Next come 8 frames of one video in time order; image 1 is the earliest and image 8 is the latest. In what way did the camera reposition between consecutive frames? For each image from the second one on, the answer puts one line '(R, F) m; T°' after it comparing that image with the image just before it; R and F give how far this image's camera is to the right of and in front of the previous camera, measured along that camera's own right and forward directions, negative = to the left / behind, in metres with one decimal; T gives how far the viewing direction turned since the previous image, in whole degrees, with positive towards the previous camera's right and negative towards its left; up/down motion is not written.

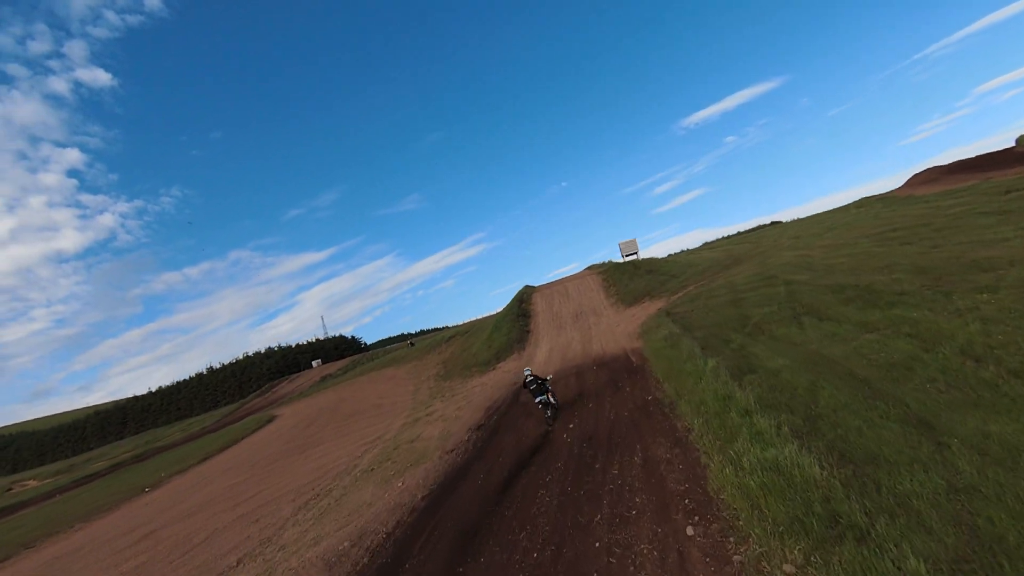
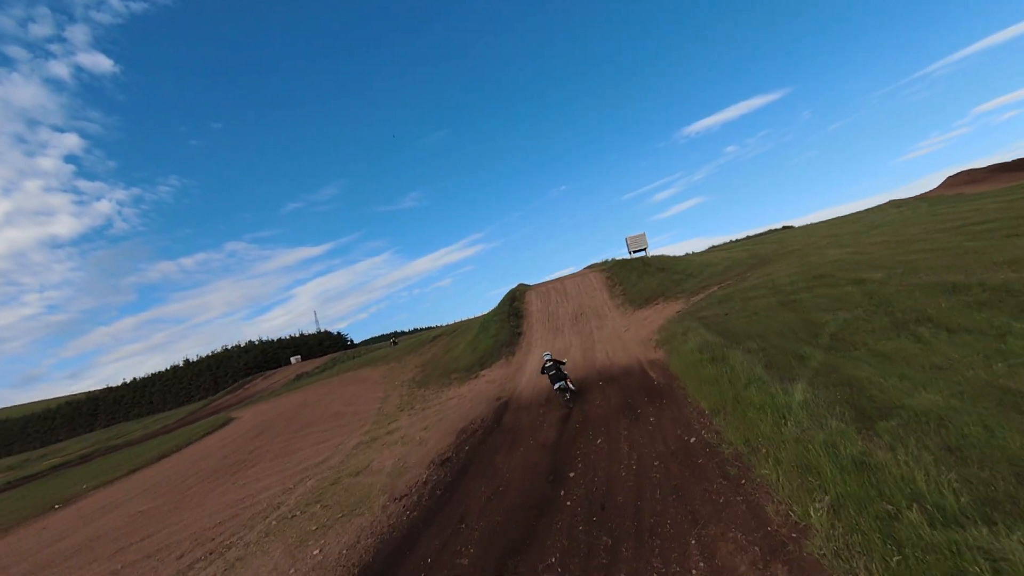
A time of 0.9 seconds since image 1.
(+0.3, +4.5) m; 0°
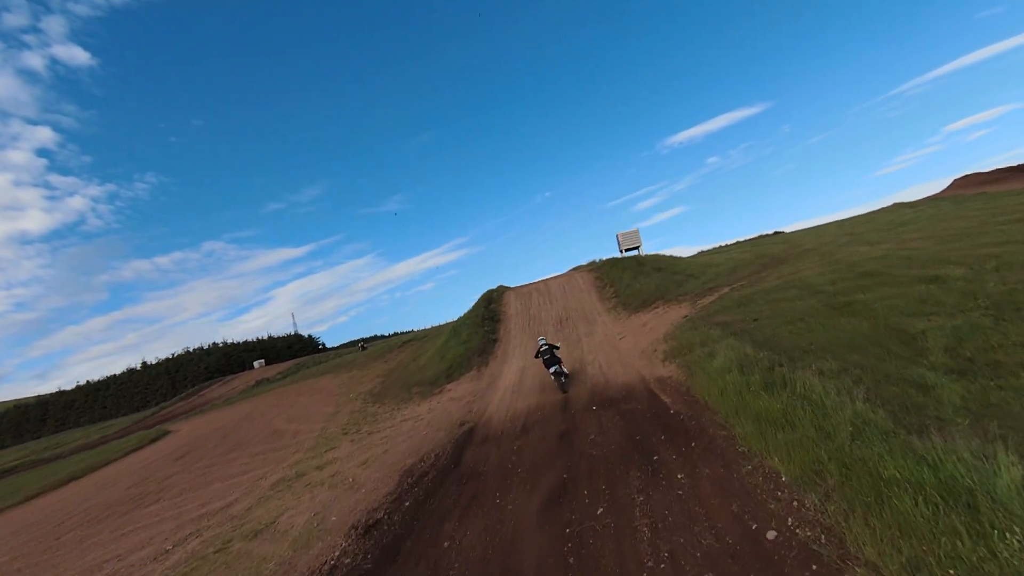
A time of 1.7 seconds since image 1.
(+0.3, +3.8) m; +2°
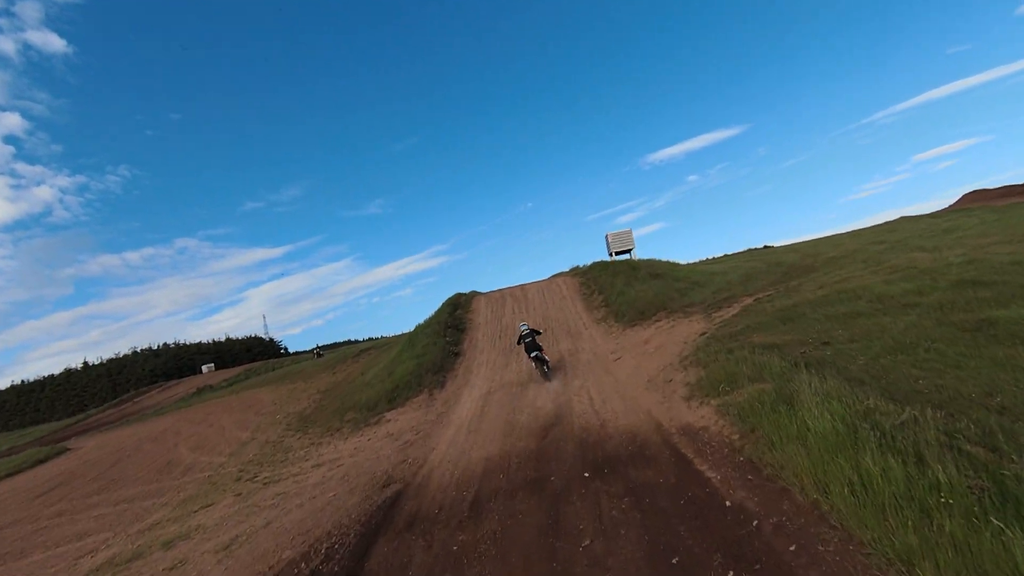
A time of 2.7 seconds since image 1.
(+0.4, +4.4) m; +2°
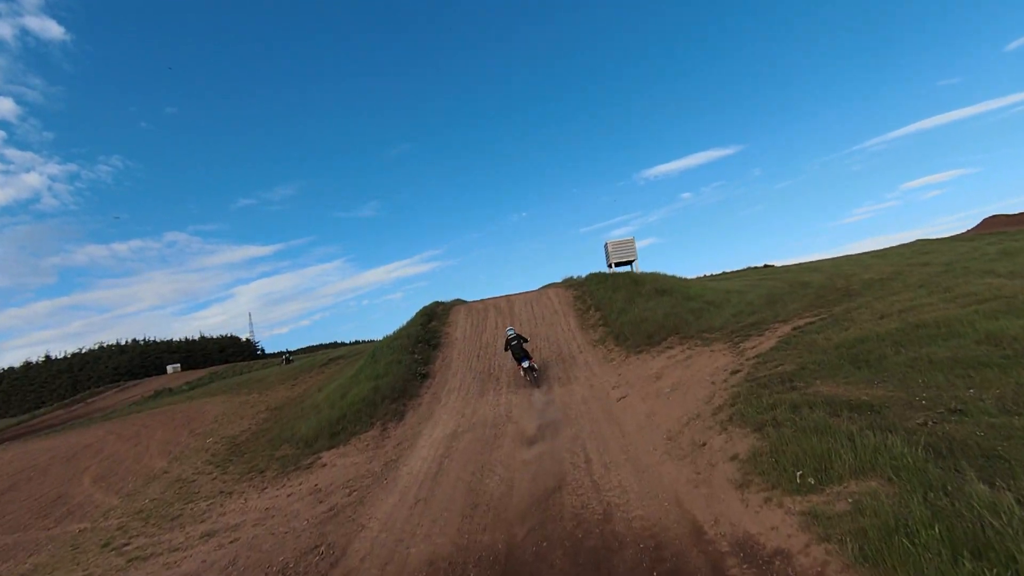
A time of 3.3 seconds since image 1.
(+0.3, +3.1) m; +1°
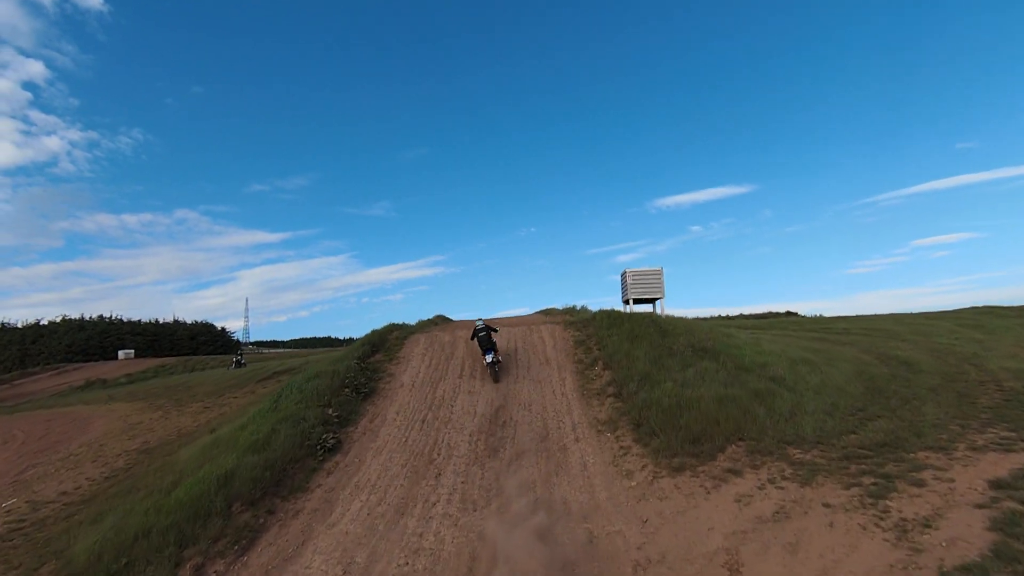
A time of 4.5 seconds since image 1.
(+0.6, +5.7) m; 0°
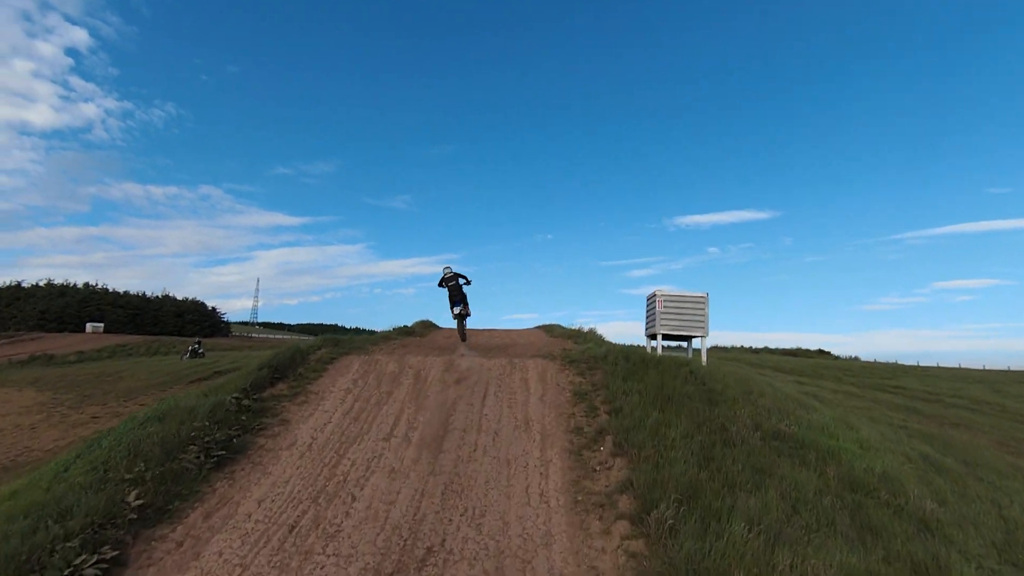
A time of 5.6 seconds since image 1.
(+0.7, +5.0) m; -1°
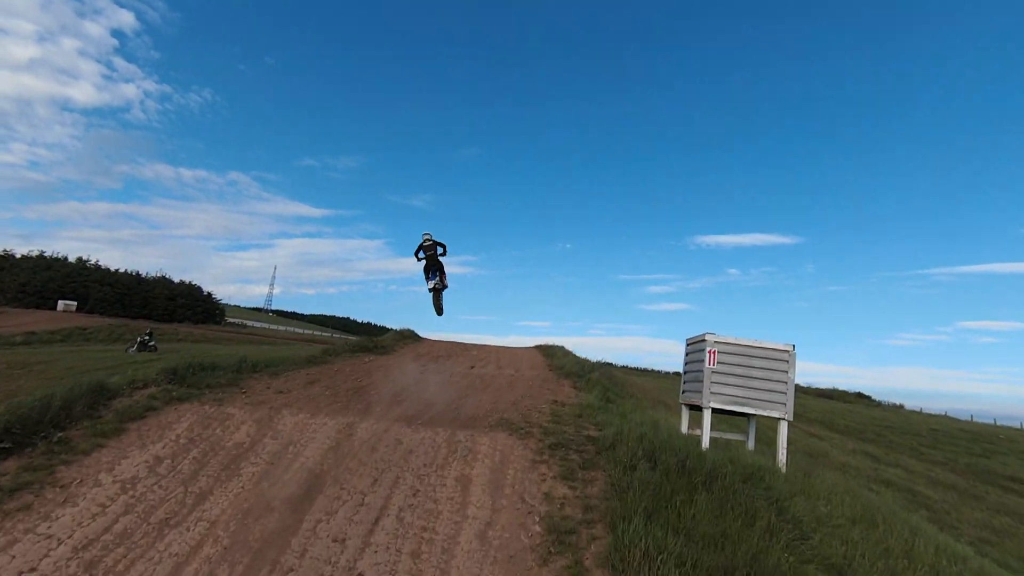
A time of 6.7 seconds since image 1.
(+0.8, +4.9) m; -2°
